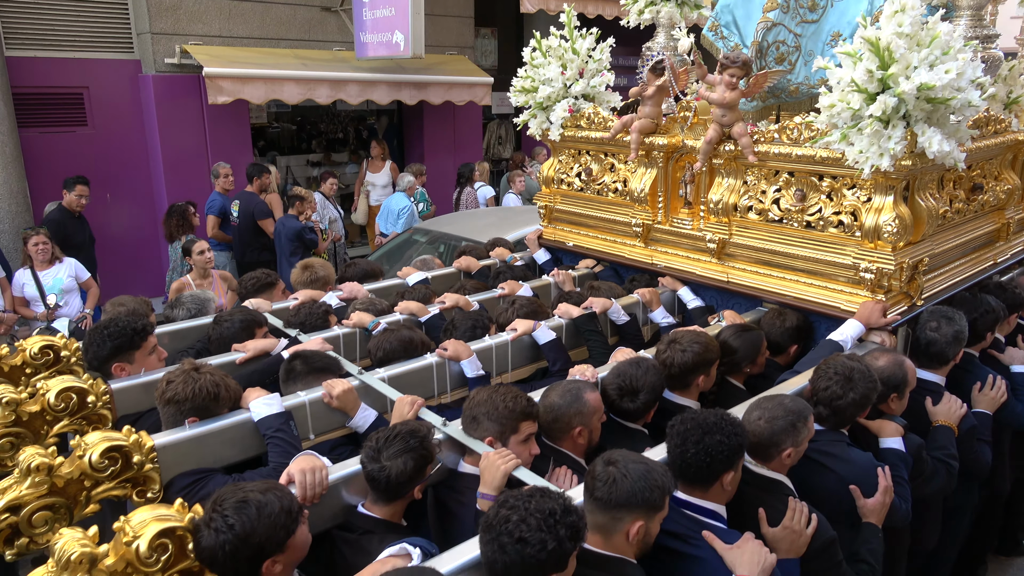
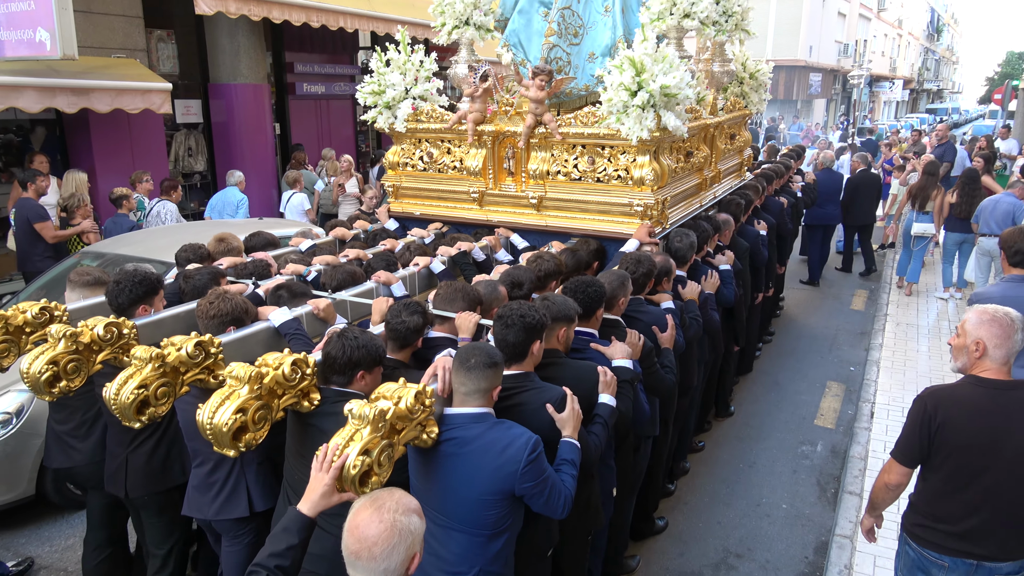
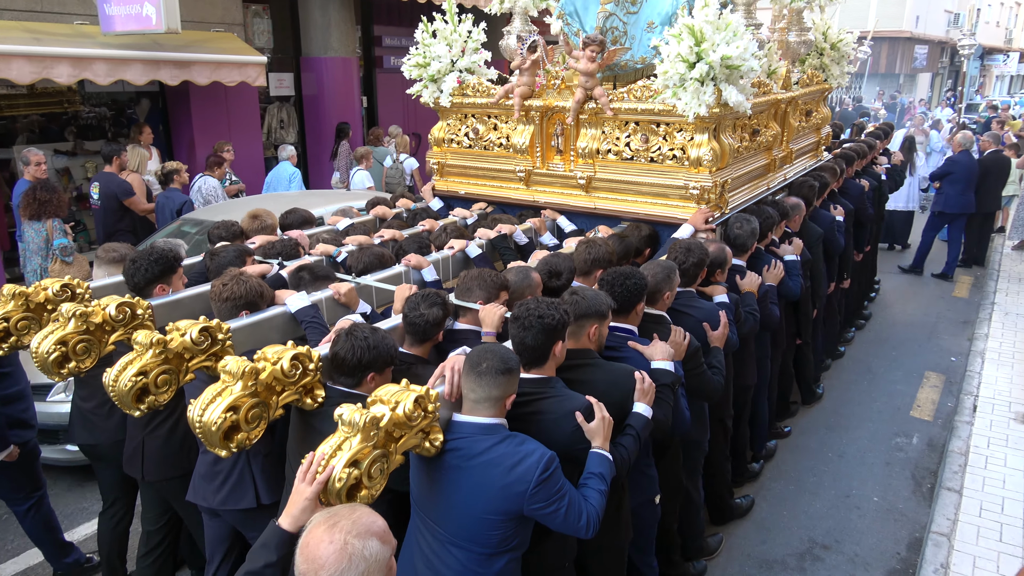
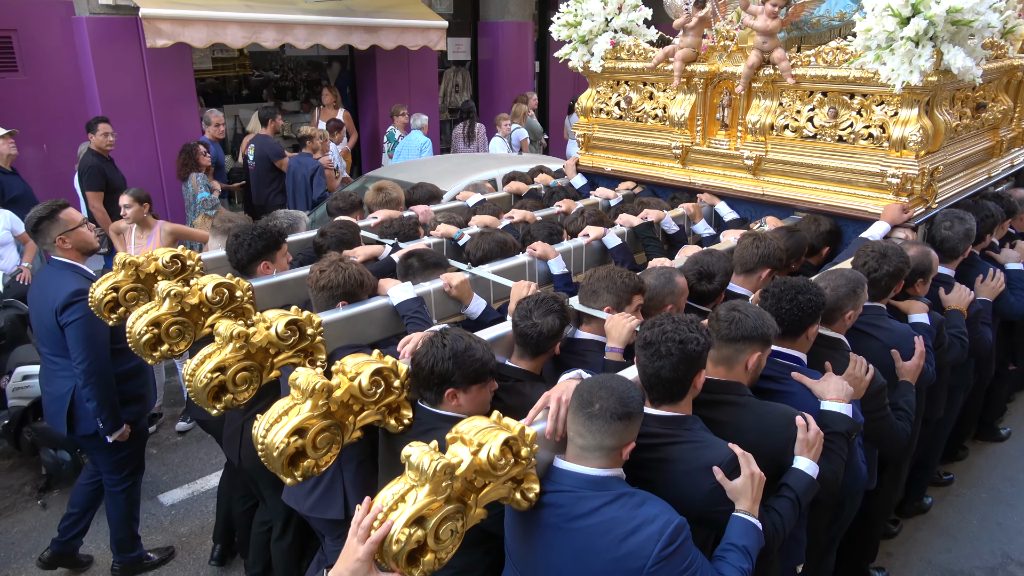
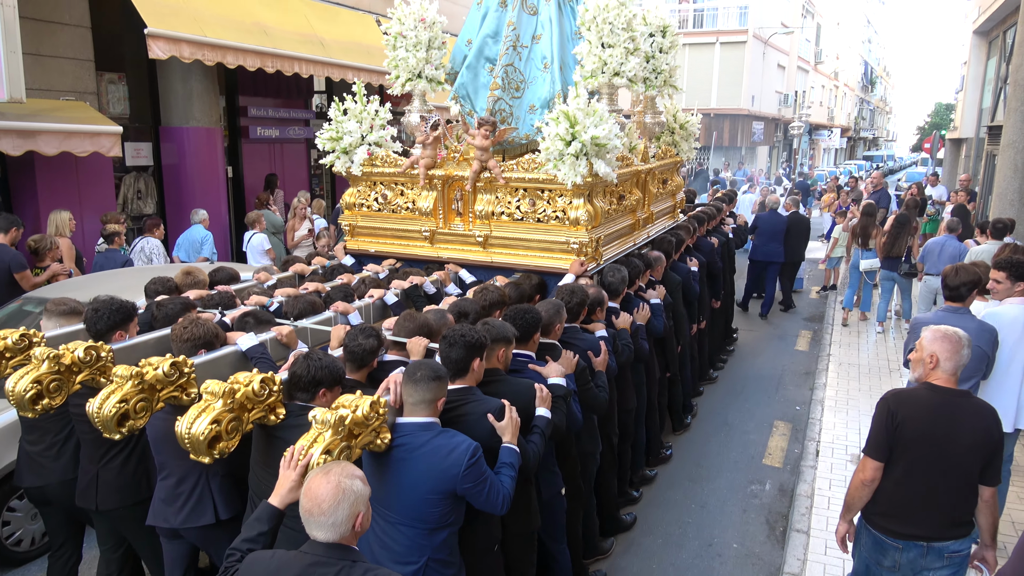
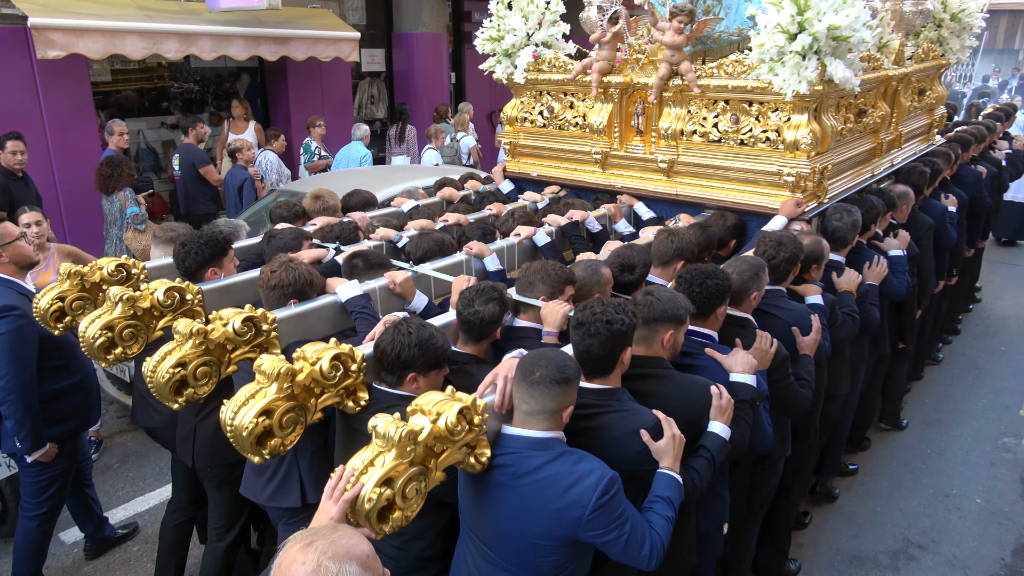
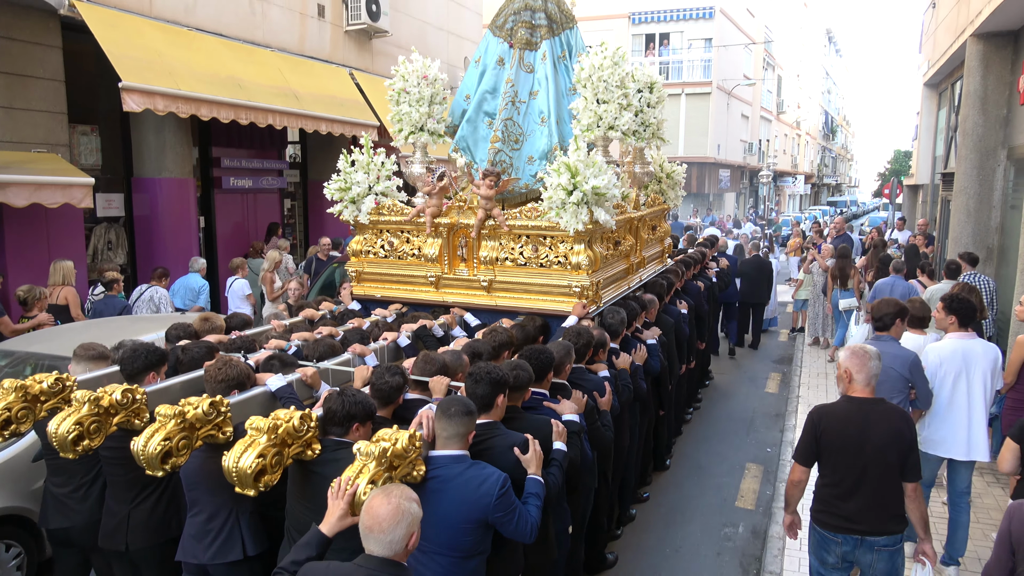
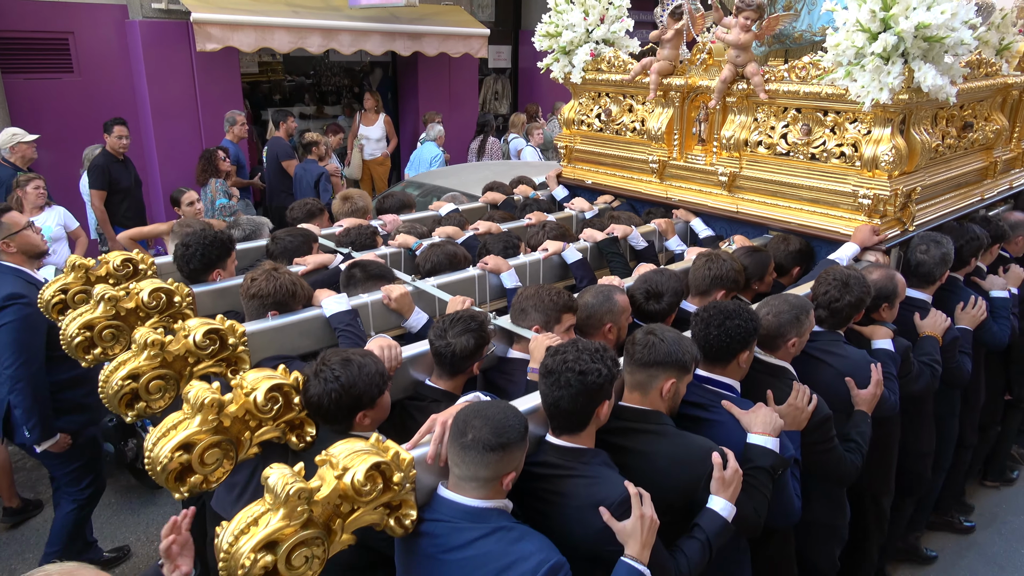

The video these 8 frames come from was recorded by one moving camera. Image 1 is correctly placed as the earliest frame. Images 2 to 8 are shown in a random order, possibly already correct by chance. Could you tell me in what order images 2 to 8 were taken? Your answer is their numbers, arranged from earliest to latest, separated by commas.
8, 4, 6, 3, 2, 5, 7
